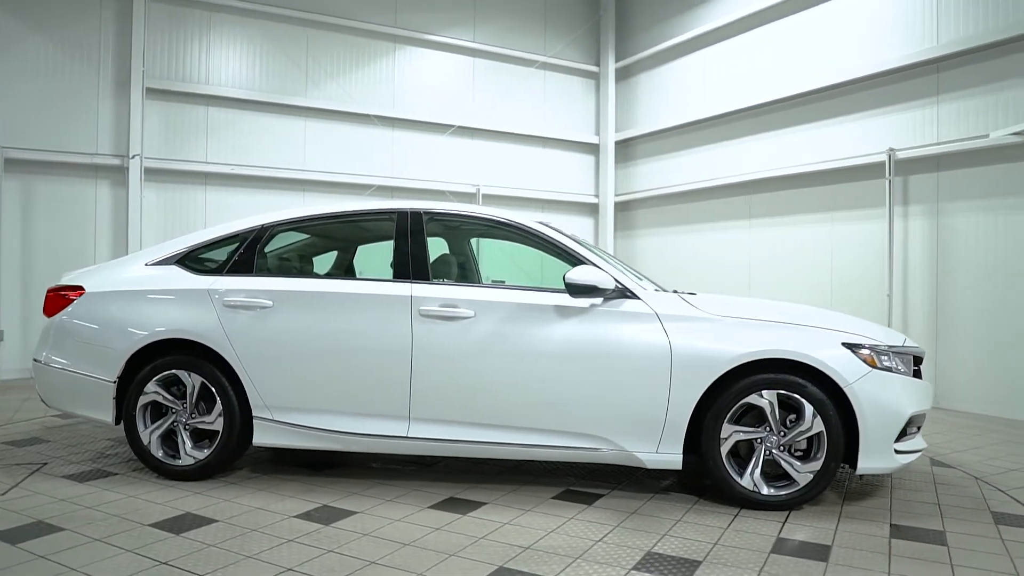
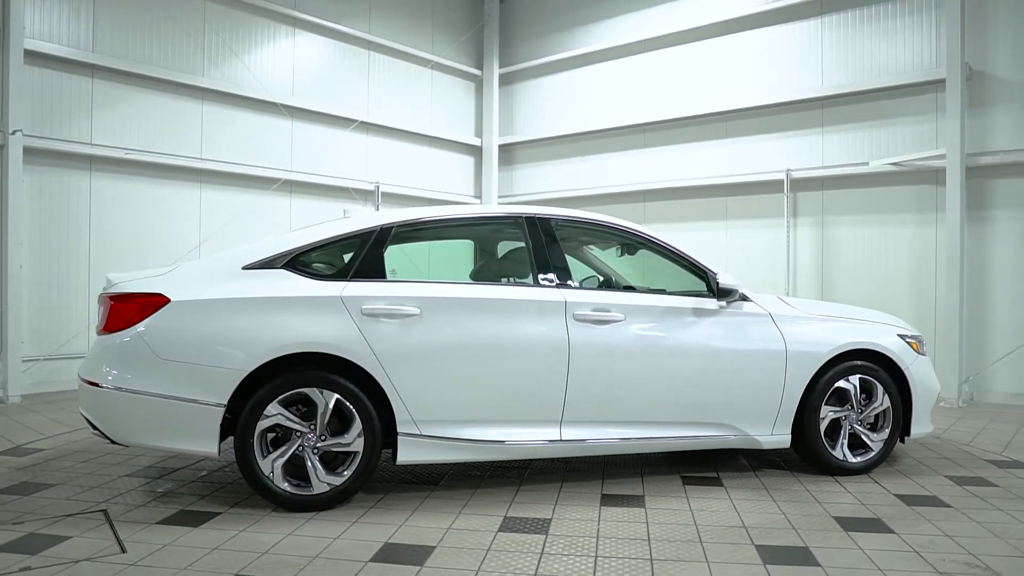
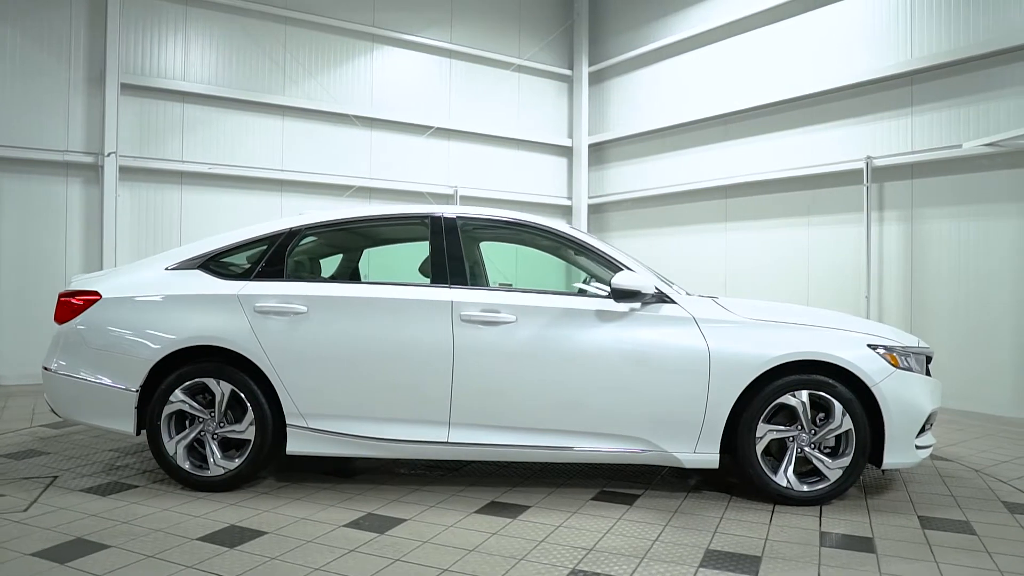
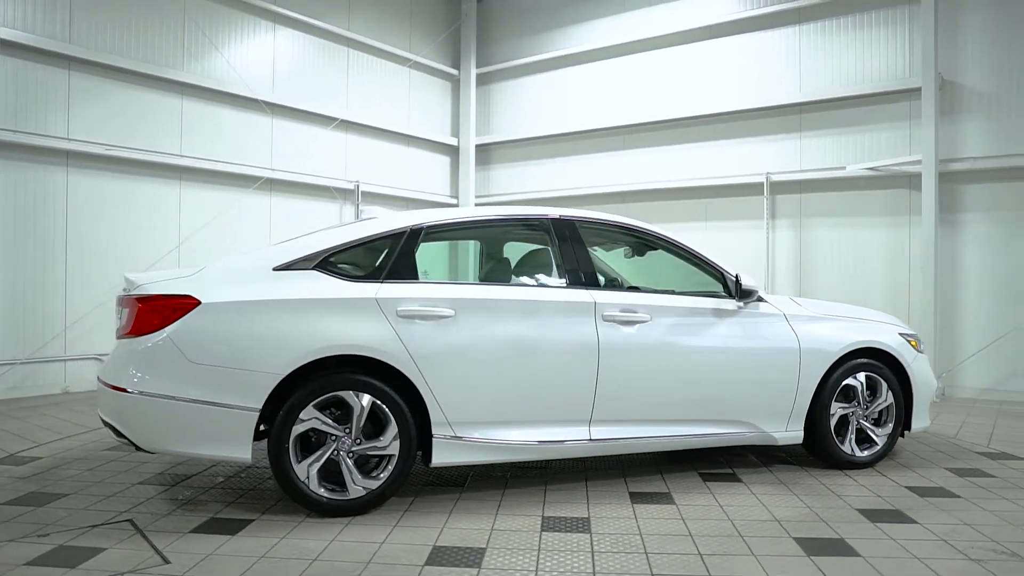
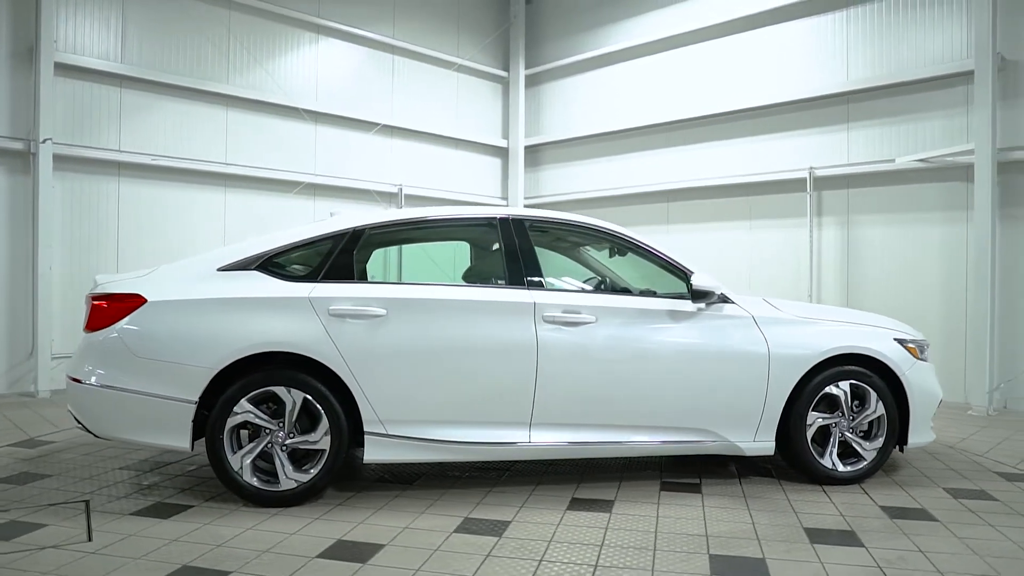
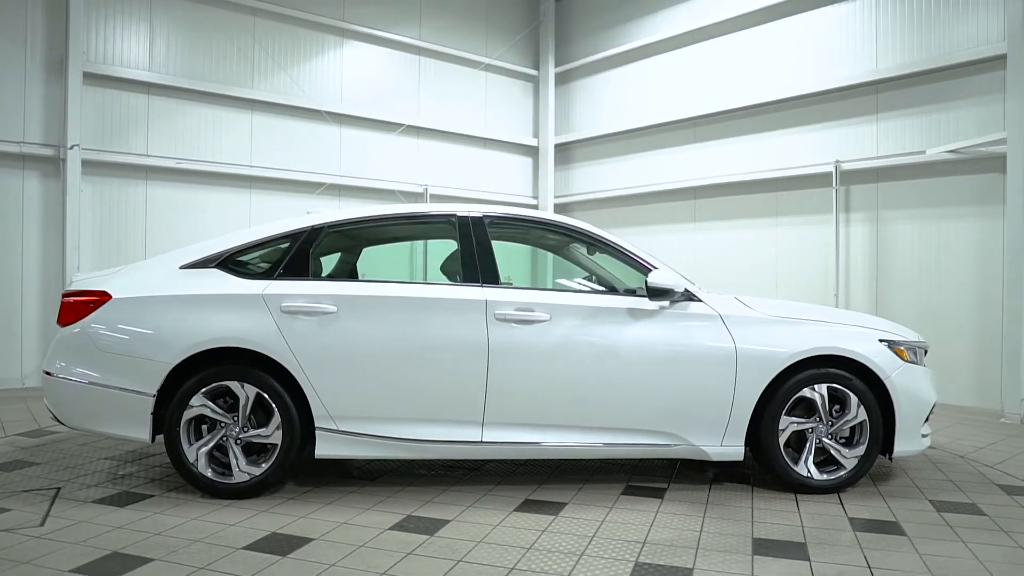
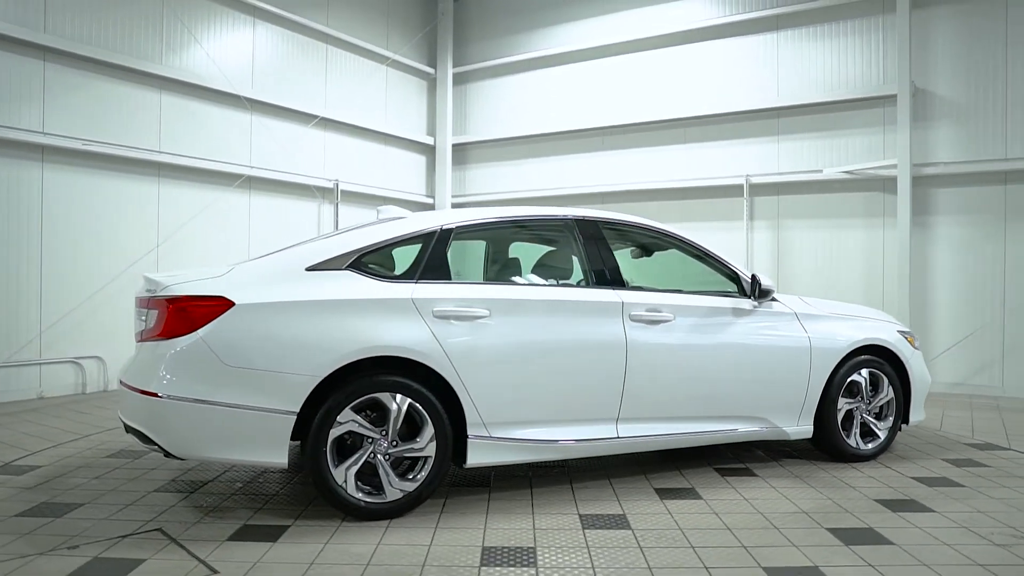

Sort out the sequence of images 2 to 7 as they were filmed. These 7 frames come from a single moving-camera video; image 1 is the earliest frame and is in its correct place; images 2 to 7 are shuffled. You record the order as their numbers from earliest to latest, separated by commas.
3, 6, 5, 2, 4, 7
